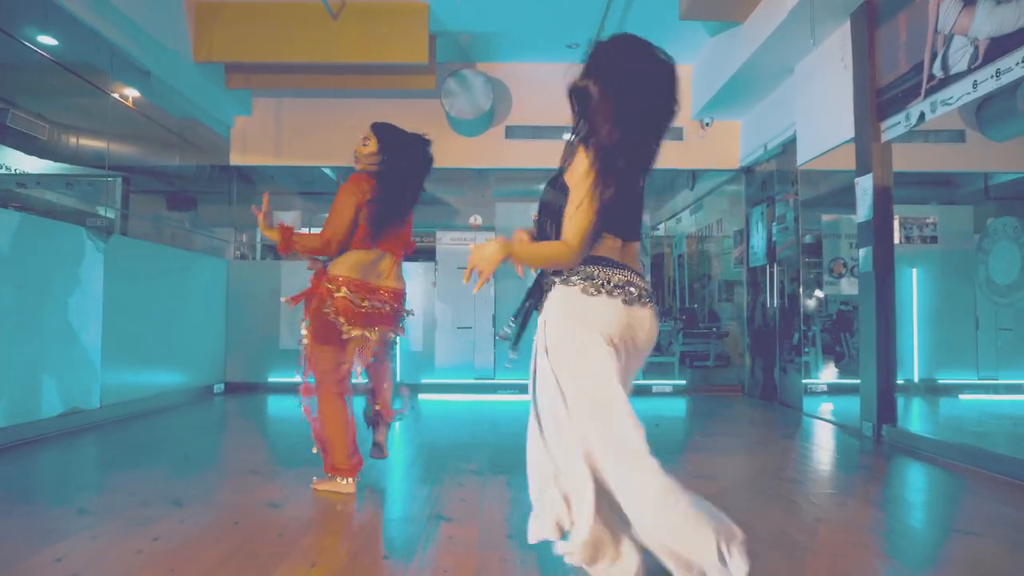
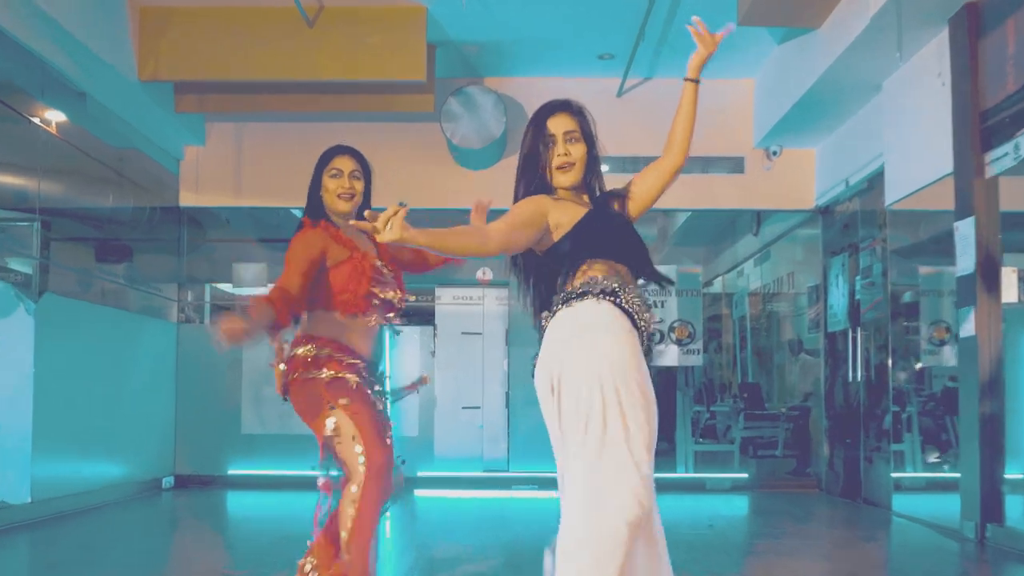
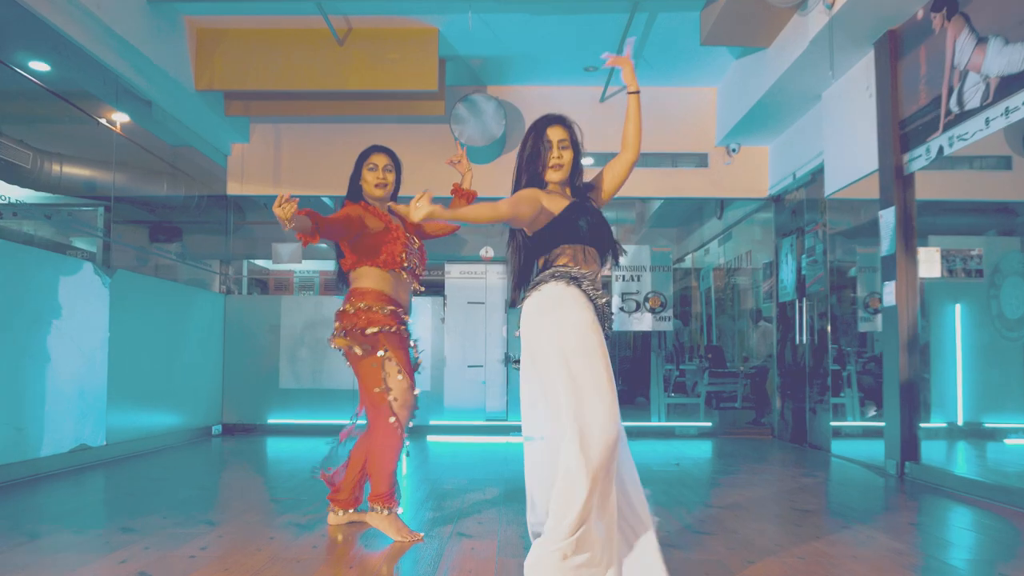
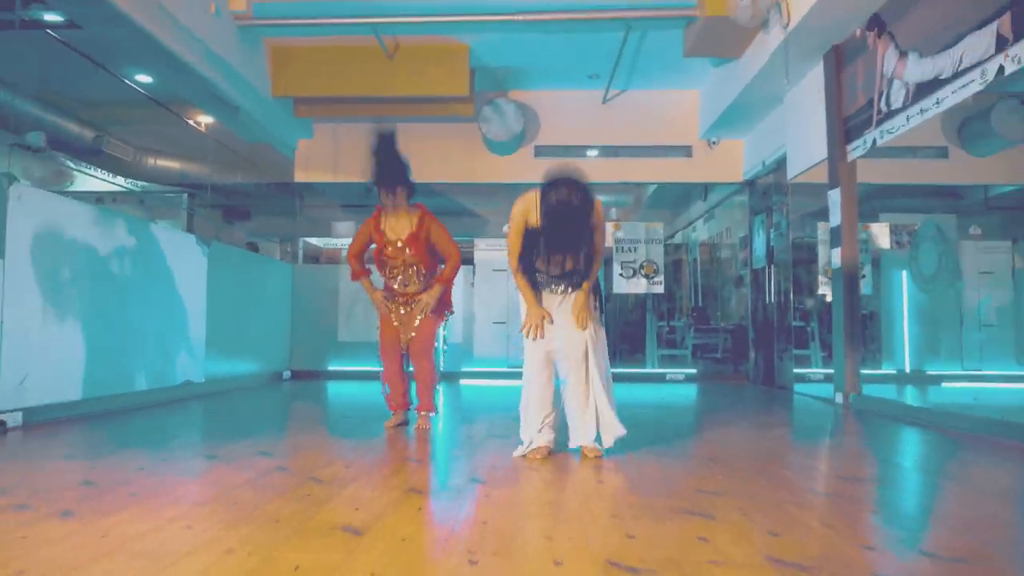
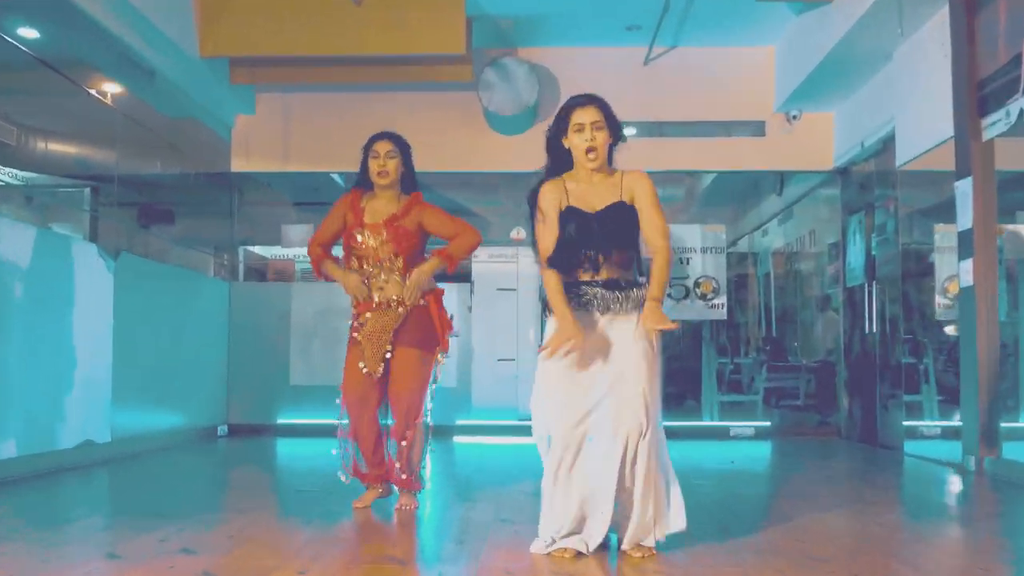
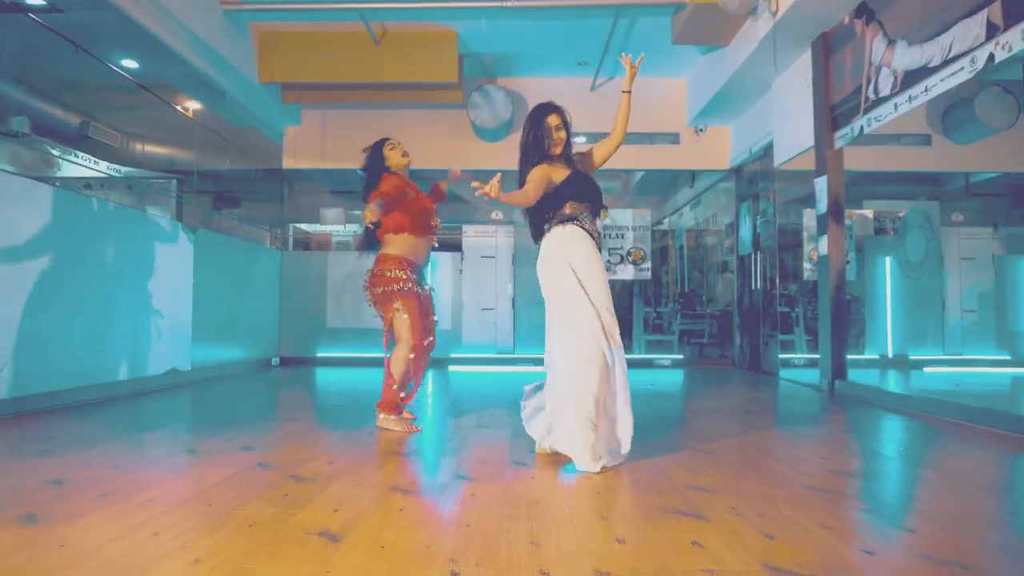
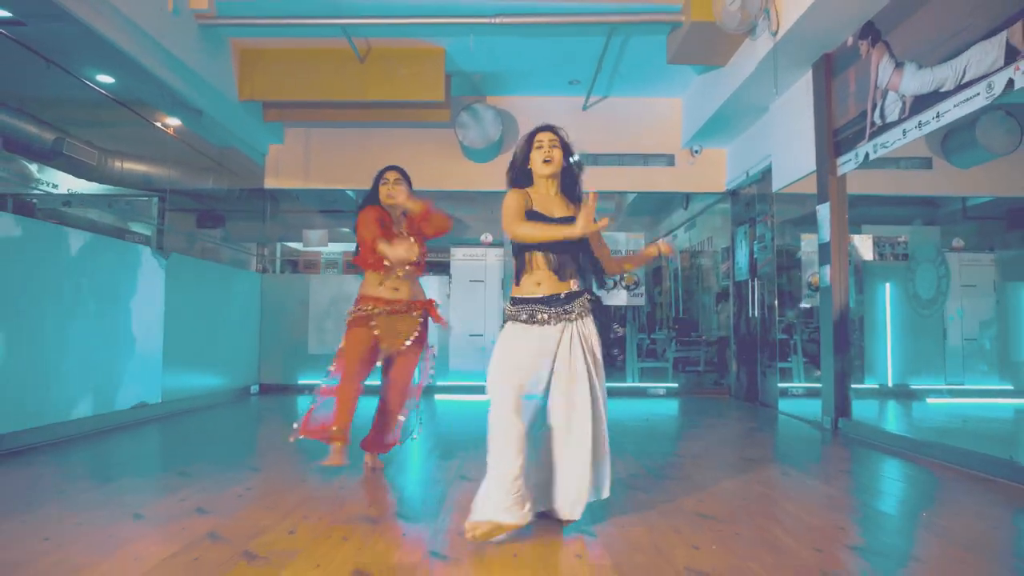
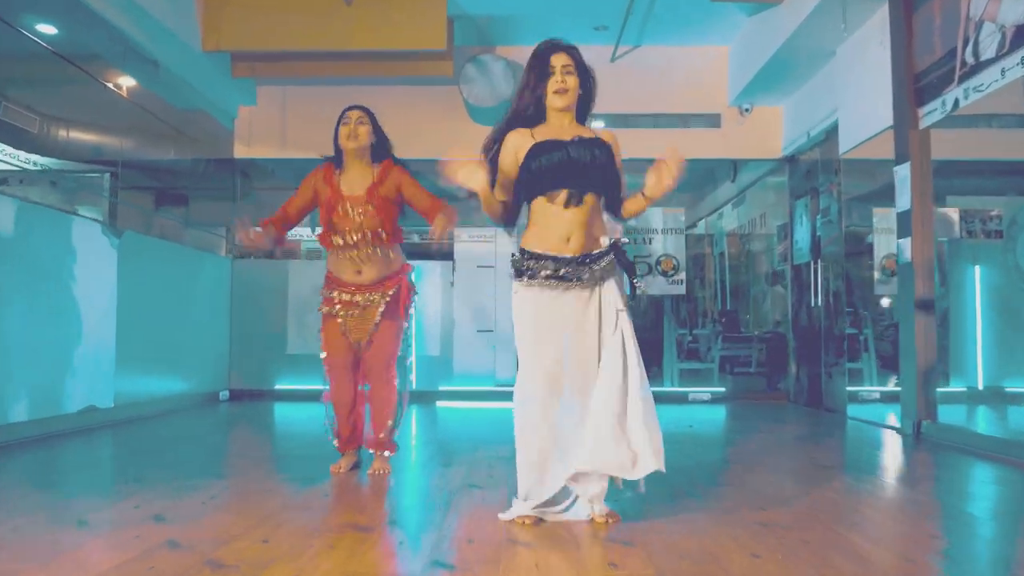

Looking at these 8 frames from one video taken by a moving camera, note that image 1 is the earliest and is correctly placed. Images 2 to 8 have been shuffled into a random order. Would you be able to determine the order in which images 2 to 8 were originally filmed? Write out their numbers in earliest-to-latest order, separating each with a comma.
7, 3, 2, 6, 8, 4, 5
